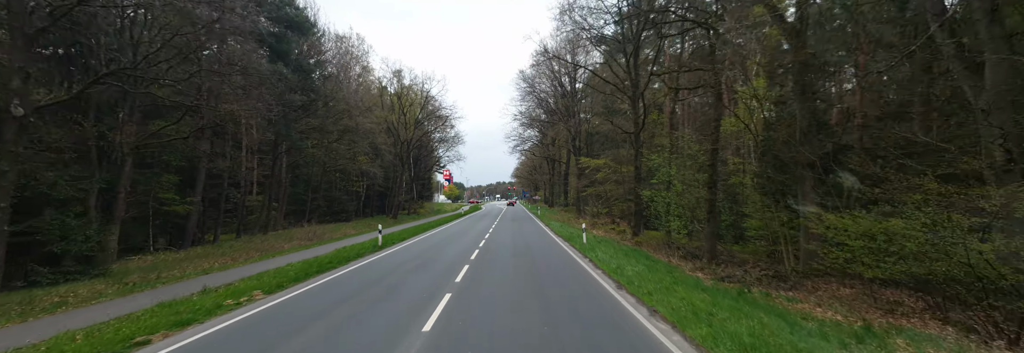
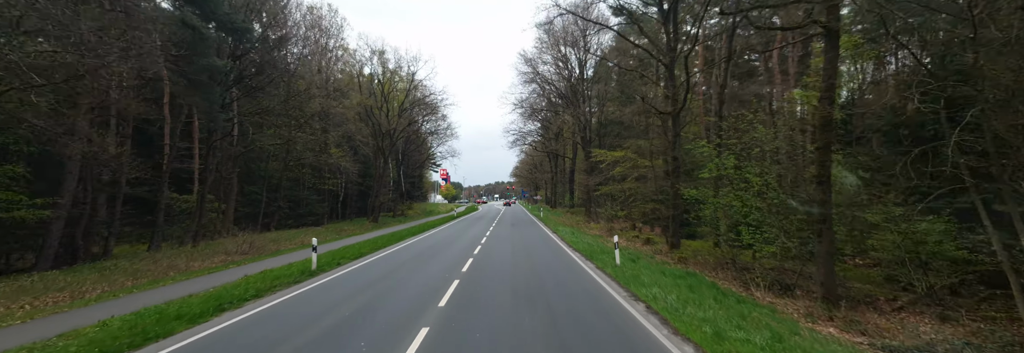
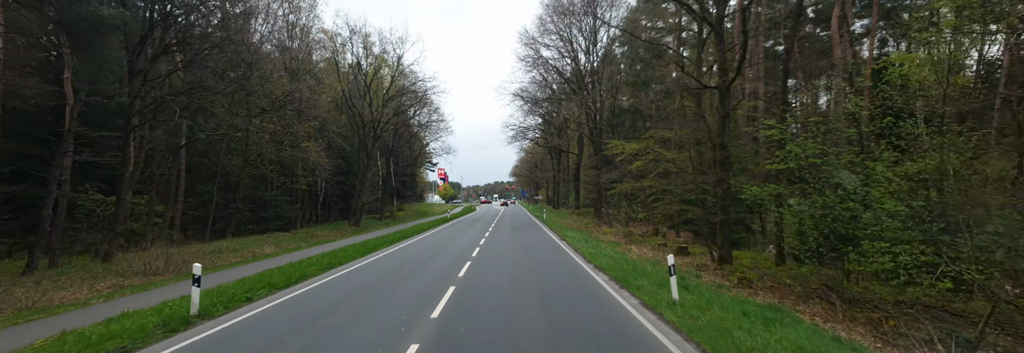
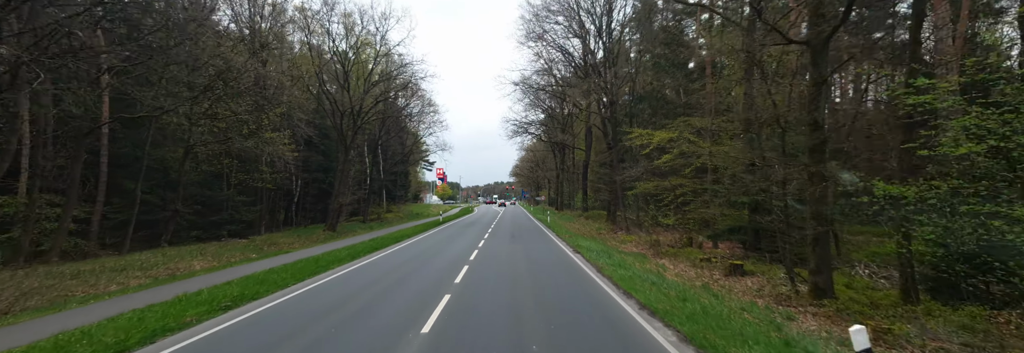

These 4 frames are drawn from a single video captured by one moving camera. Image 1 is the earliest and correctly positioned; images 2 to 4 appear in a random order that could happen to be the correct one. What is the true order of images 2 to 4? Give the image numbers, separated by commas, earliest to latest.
2, 3, 4
